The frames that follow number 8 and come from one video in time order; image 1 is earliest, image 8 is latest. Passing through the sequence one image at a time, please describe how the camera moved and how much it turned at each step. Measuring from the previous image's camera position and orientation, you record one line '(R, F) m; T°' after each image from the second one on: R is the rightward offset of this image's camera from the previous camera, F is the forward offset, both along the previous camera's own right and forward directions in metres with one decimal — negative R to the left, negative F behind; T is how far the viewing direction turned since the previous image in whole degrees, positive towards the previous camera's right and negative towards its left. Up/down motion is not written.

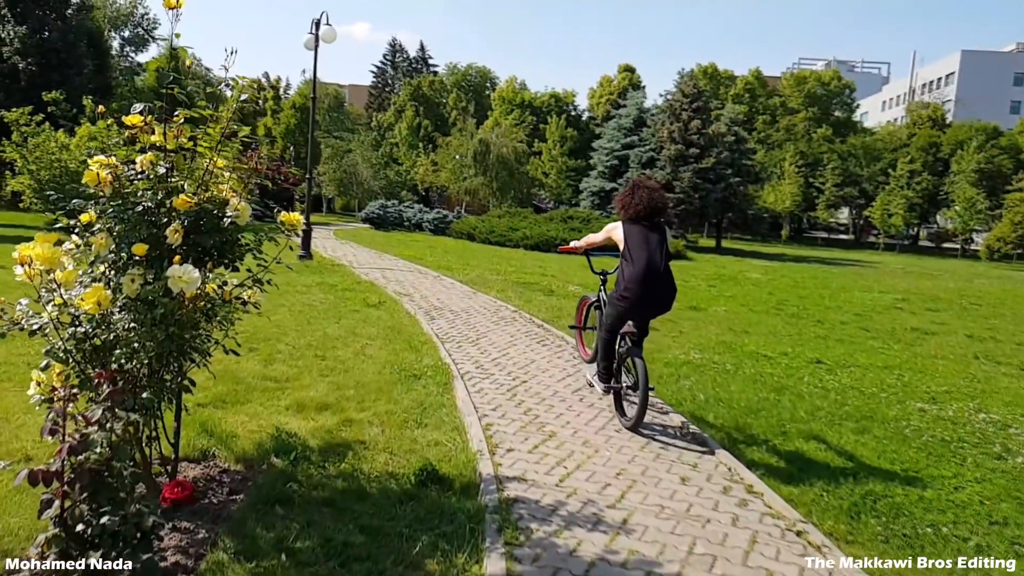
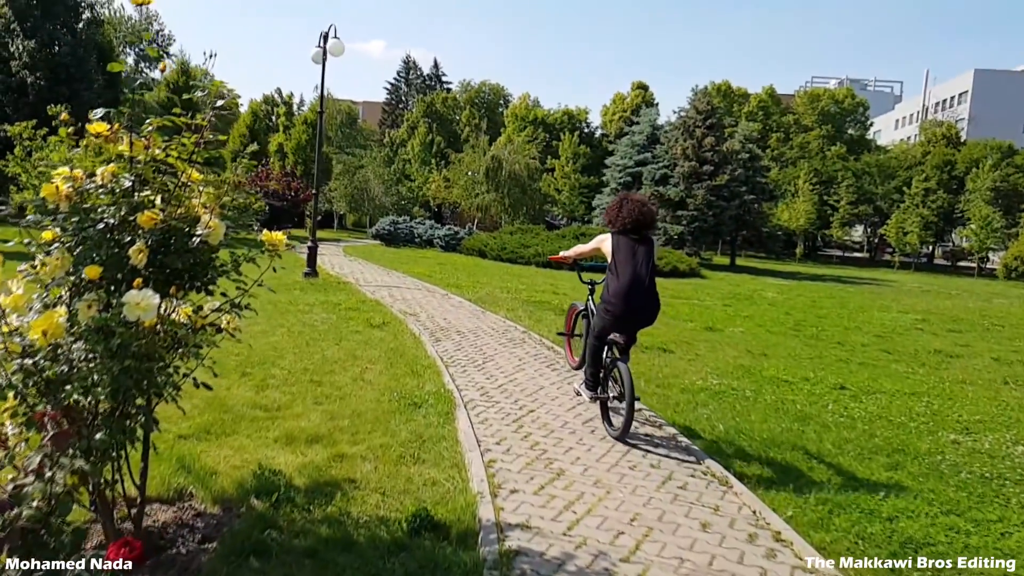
(0.0, +0.4) m; -1°
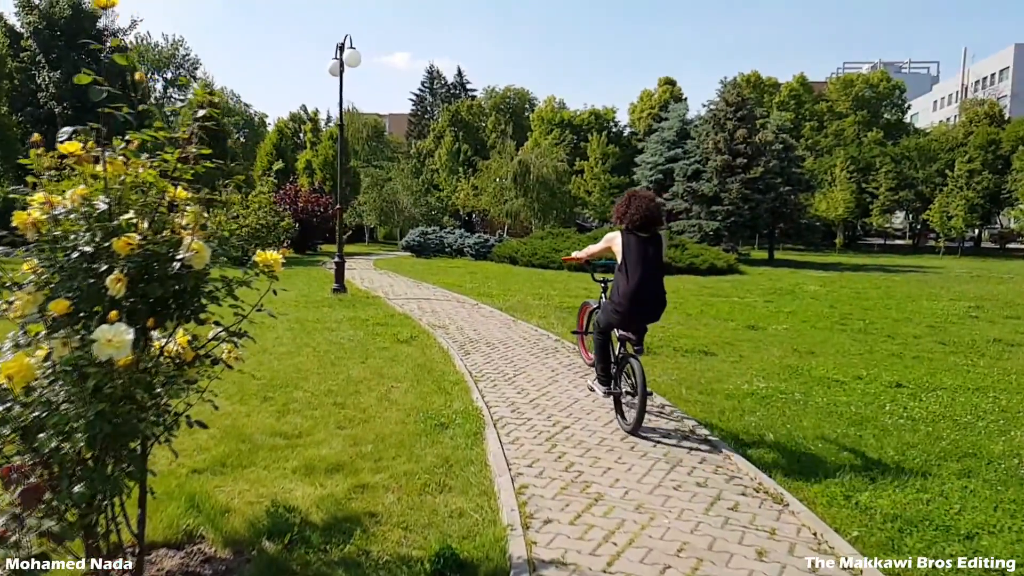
(+0.1, +0.3) m; -3°
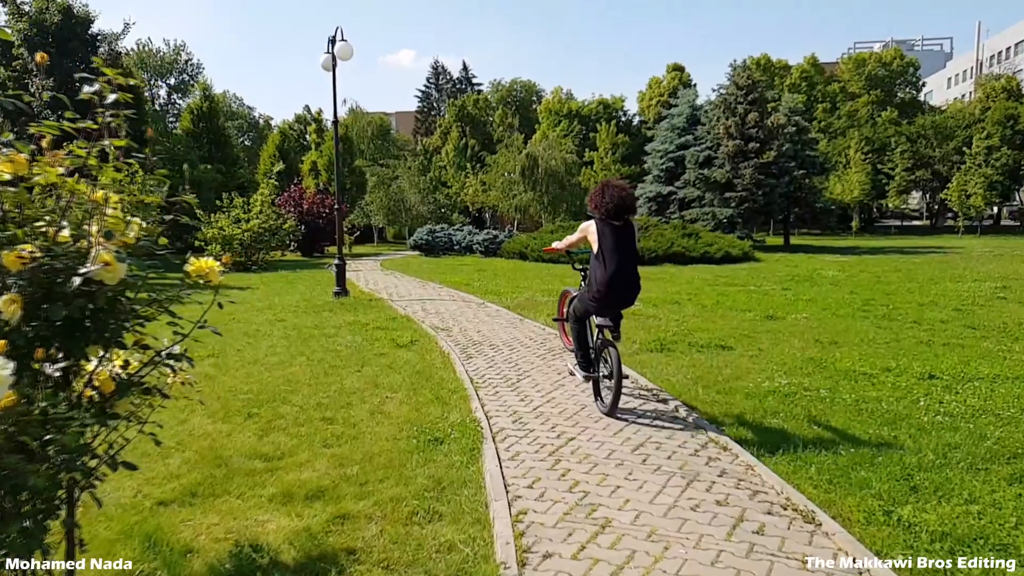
(+0.1, +0.5) m; -1°
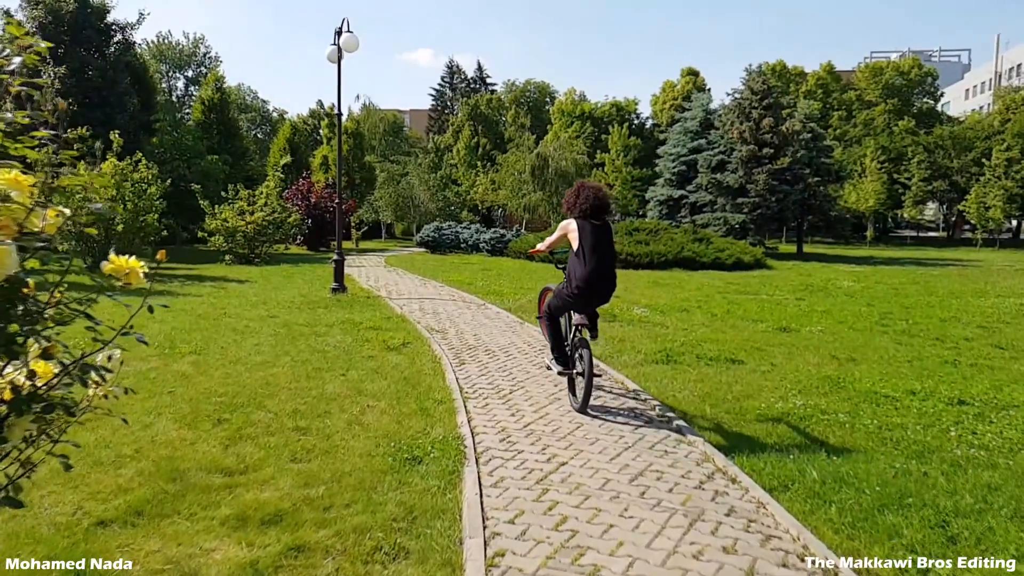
(+0.1, +0.4) m; -1°
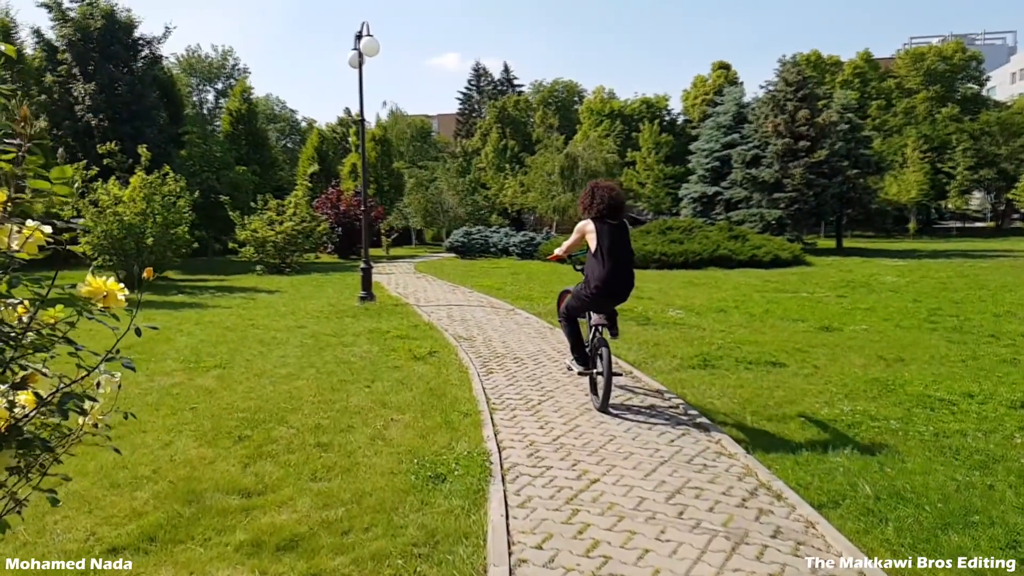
(+0.1, +0.2) m; -3°
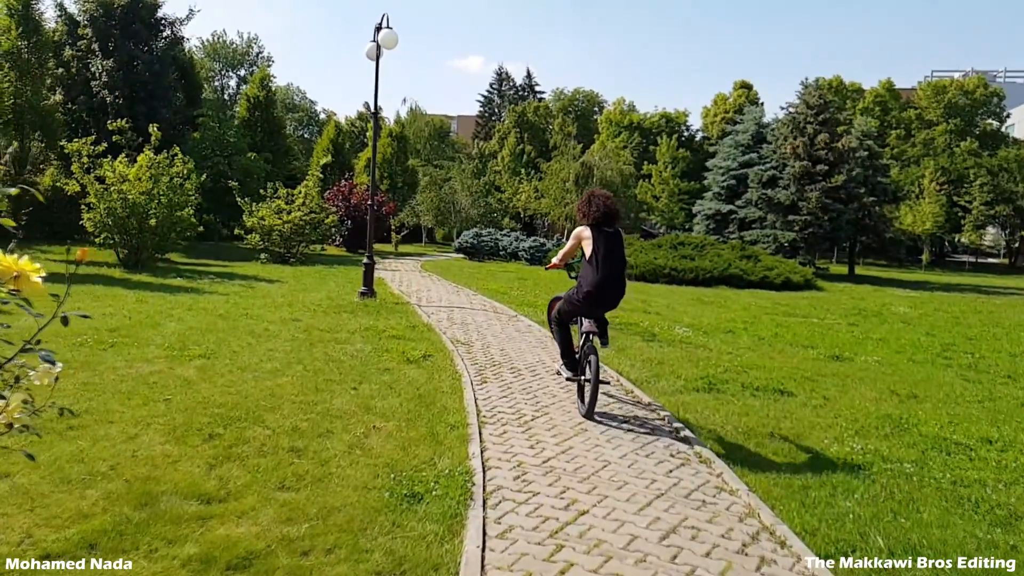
(+0.1, +0.3) m; -1°
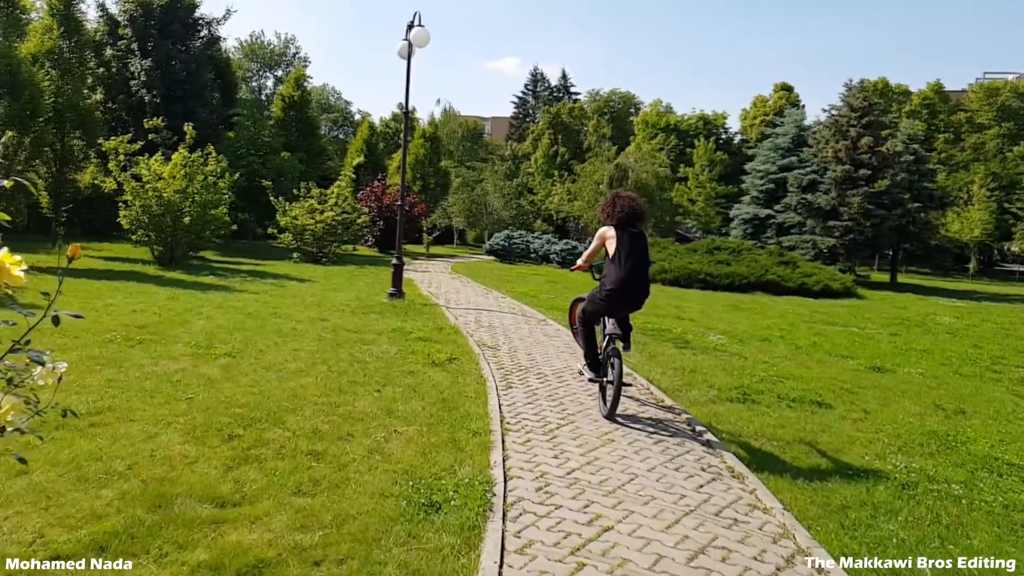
(0.0, +0.2) m; -3°
